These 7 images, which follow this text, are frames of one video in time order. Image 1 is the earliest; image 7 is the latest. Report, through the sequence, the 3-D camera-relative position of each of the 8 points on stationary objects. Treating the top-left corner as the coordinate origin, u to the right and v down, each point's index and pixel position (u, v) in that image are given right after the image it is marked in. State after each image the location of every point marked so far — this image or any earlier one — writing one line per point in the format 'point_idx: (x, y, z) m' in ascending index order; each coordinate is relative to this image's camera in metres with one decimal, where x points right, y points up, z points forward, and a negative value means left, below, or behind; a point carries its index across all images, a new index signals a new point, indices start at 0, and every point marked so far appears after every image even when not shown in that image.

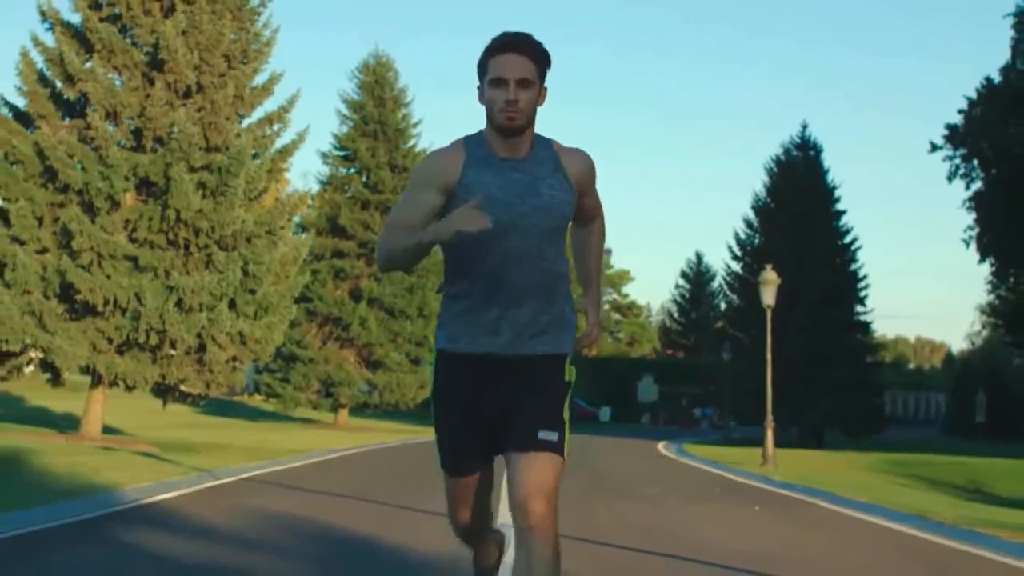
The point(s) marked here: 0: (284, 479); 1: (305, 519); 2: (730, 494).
0: (-3.0, -2.5, +18.2) m
1: (-1.8, -2.1, +12.9) m
2: (+3.1, -2.8, +18.9) m
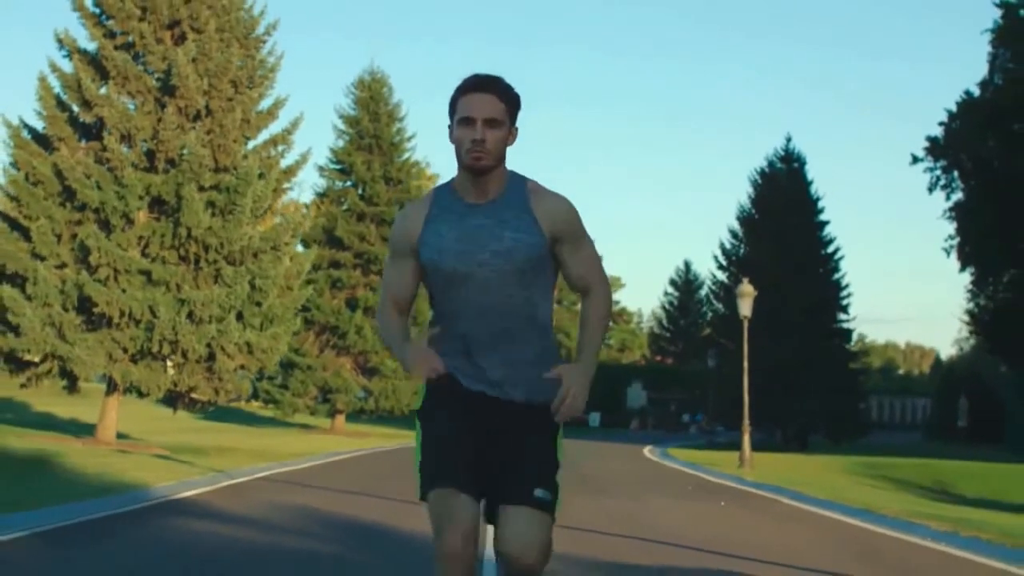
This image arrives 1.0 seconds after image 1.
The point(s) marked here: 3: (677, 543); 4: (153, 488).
0: (-3.1, -2.8, +19.9) m
1: (-1.9, -2.3, +14.7) m
2: (+2.9, -3.0, +20.6) m
3: (+1.7, -2.5, +13.9) m
4: (-4.5, -2.6, +17.7) m
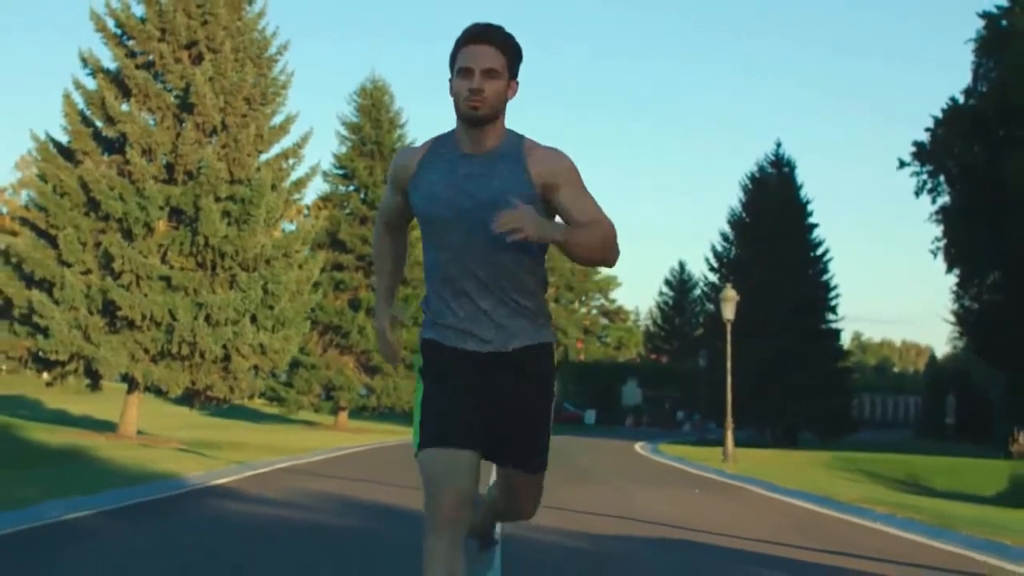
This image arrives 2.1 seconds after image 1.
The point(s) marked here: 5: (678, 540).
0: (-3.2, -2.9, +21.9) m
1: (-2.0, -2.5, +16.6) m
2: (+2.9, -3.2, +22.6) m
3: (+1.6, -2.6, +15.9) m
4: (-4.6, -2.7, +19.7) m
5: (+1.7, -2.5, +13.6) m
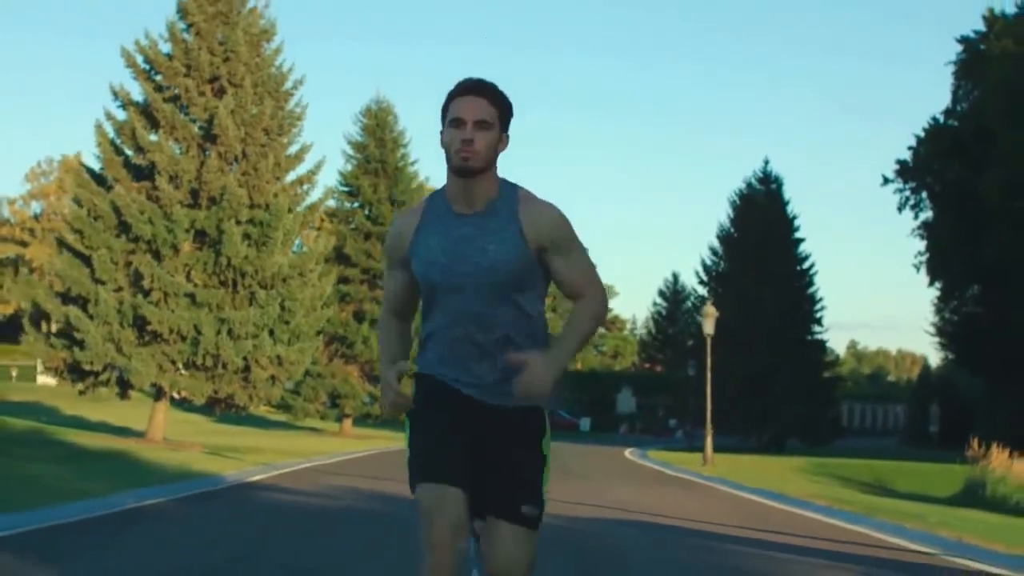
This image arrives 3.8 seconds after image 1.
0: (-3.2, -3.2, +24.6) m
1: (-2.1, -2.8, +19.4) m
2: (+2.8, -3.6, +25.4) m
3: (+1.6, -3.0, +18.6) m
4: (-4.7, -3.0, +22.4) m
5: (+1.6, -2.8, +16.4) m
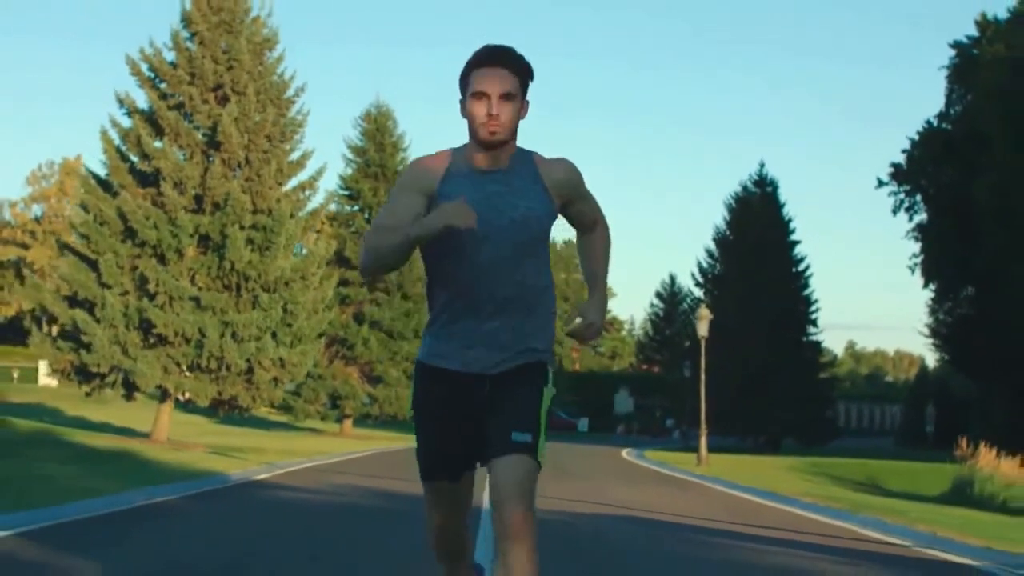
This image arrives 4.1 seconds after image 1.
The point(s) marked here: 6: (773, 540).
0: (-3.3, -3.3, +25.3) m
1: (-2.1, -2.9, +20.1) m
2: (+2.8, -3.6, +26.1) m
3: (+1.5, -3.1, +19.3) m
4: (-4.7, -3.1, +23.1) m
5: (+1.6, -2.9, +17.1) m
6: (+2.8, -2.7, +14.6) m
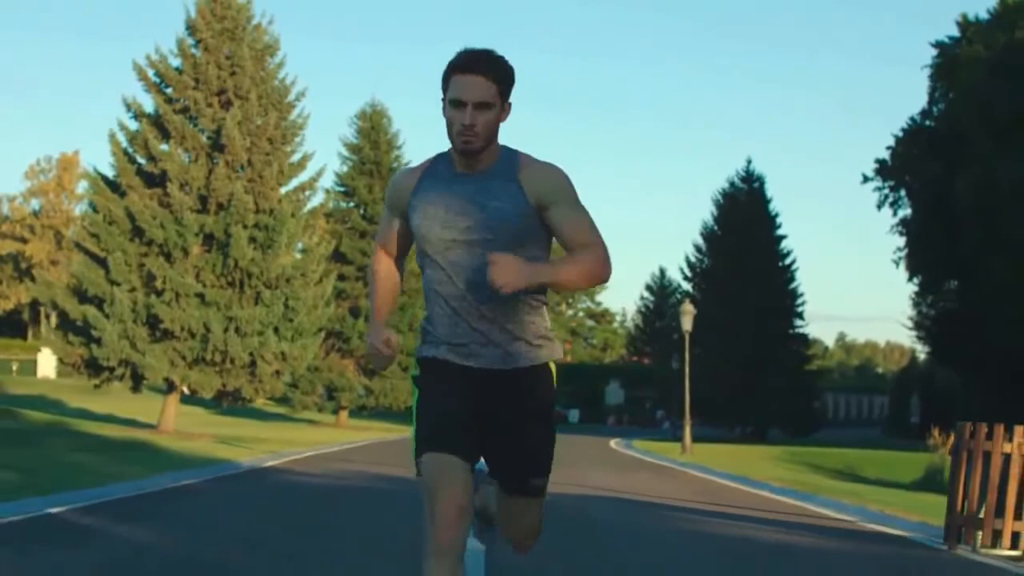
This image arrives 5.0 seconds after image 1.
0: (-3.4, -3.3, +26.9) m
1: (-2.2, -2.9, +21.6) m
2: (+2.6, -3.6, +27.7) m
3: (+1.4, -3.1, +20.9) m
4: (-4.9, -3.1, +24.6) m
5: (+1.4, -2.9, +18.7) m
6: (+2.7, -2.7, +16.2) m
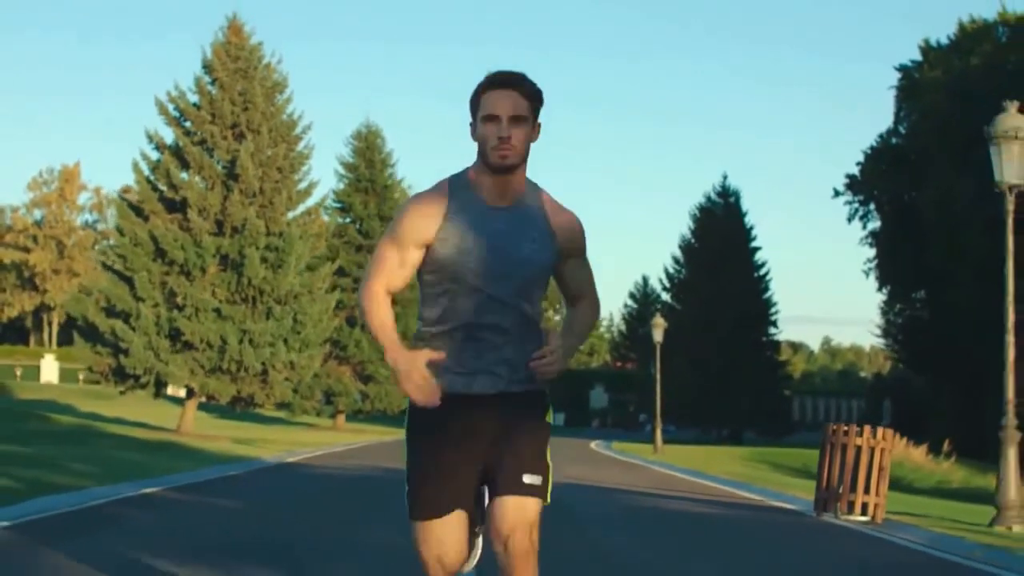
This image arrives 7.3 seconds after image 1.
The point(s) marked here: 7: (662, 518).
0: (-3.7, -3.7, +30.7) m
1: (-2.5, -3.3, +25.4) m
2: (+2.3, -4.0, +31.5) m
3: (+1.1, -3.5, +24.7) m
4: (-5.2, -3.5, +28.4) m
5: (+1.2, -3.3, +22.5) m
6: (+2.5, -3.1, +20.1) m
7: (+1.8, -3.0, +18.2) m
